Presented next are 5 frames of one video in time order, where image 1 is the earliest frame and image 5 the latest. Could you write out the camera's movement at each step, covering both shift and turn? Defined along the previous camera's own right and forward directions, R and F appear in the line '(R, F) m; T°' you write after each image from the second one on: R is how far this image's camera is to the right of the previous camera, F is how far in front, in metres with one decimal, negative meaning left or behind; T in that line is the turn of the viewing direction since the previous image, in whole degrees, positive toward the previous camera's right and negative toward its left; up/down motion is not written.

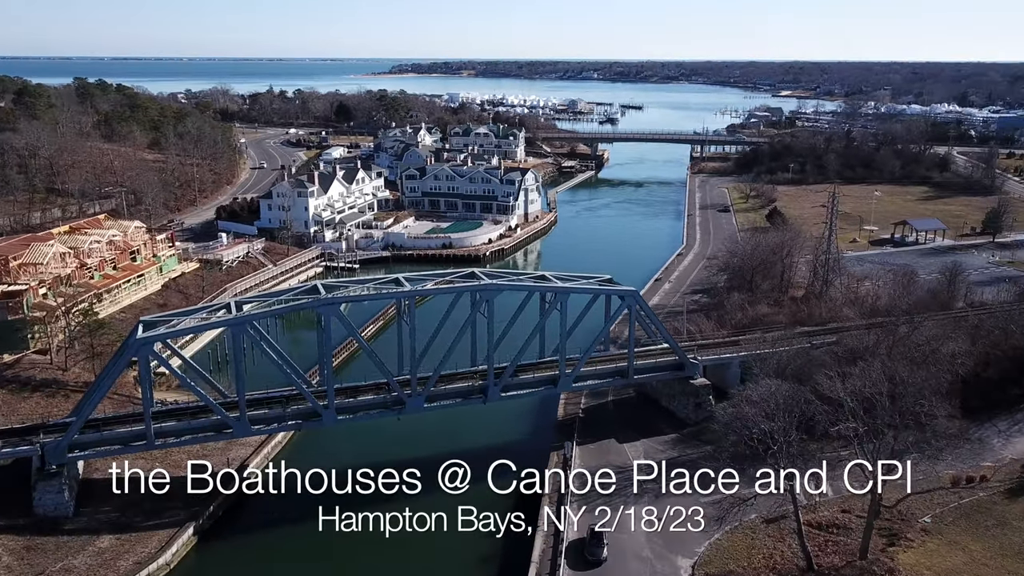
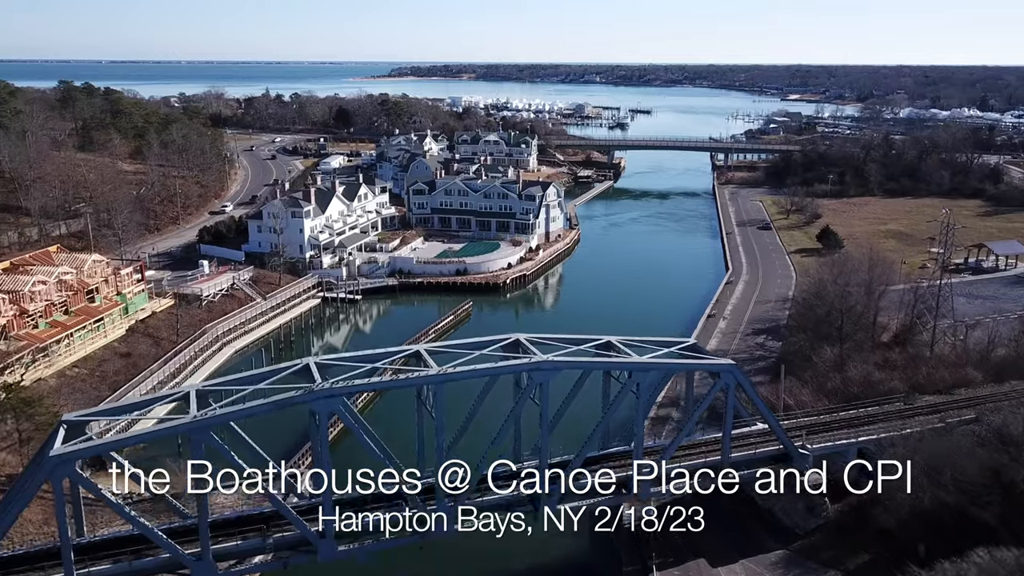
(-0.8, +4.7) m; 0°
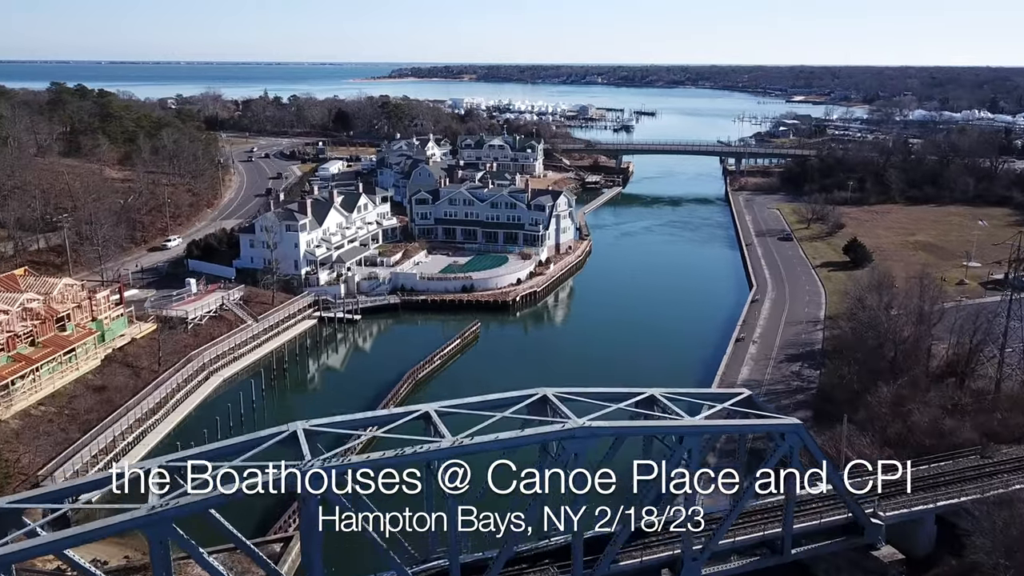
(-0.3, +2.2) m; 0°
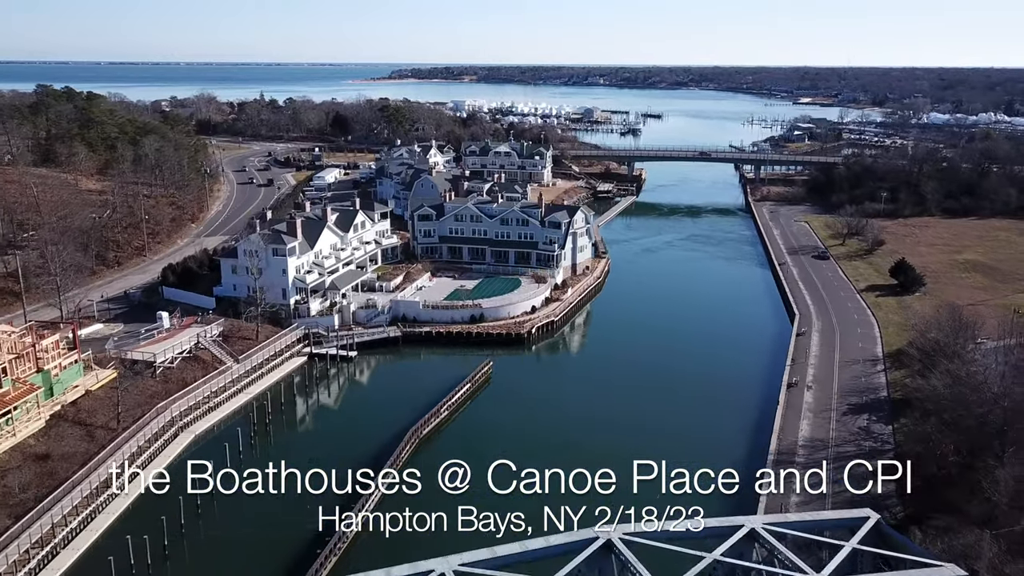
(-0.4, +3.4) m; 0°
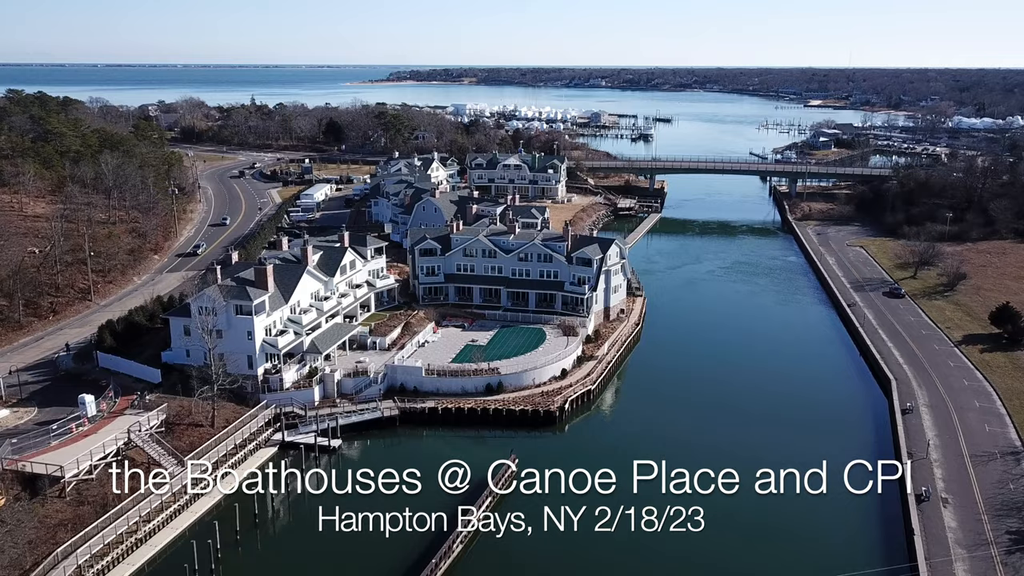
(-0.6, +5.8) m; 0°
